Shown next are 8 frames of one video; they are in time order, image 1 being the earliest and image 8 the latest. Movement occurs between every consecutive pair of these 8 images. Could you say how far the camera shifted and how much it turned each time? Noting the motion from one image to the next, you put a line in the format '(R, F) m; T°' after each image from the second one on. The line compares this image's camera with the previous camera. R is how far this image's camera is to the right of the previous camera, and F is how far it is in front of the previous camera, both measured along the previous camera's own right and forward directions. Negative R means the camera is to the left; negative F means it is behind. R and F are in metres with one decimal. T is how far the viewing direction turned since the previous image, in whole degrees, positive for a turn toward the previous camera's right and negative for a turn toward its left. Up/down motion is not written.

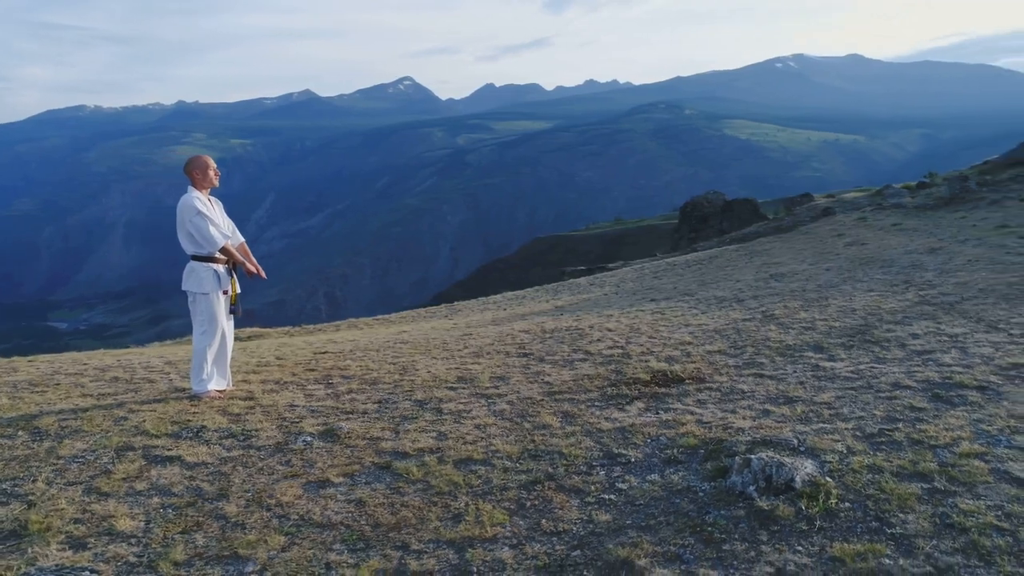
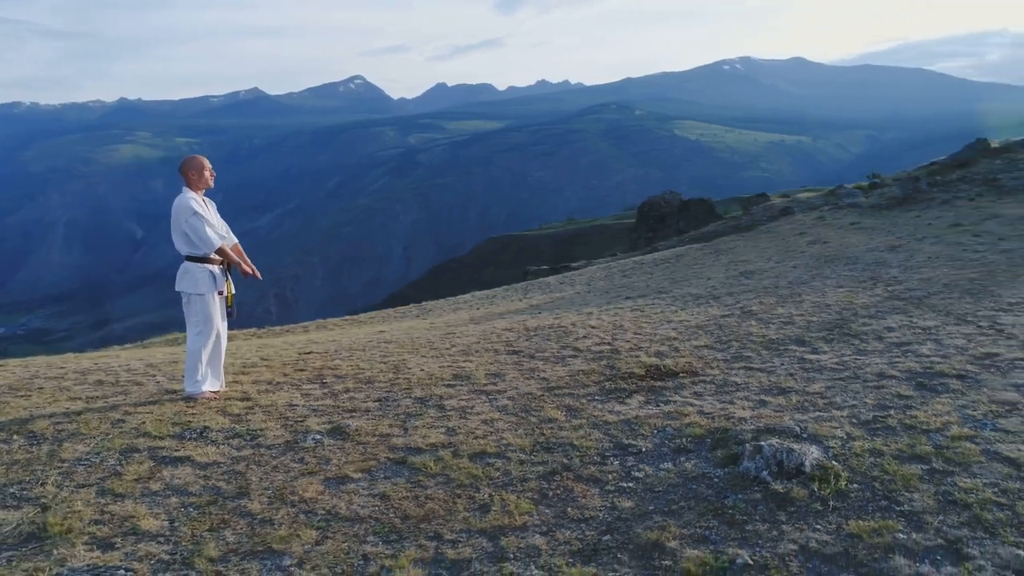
(-0.5, -0.2) m; +3°
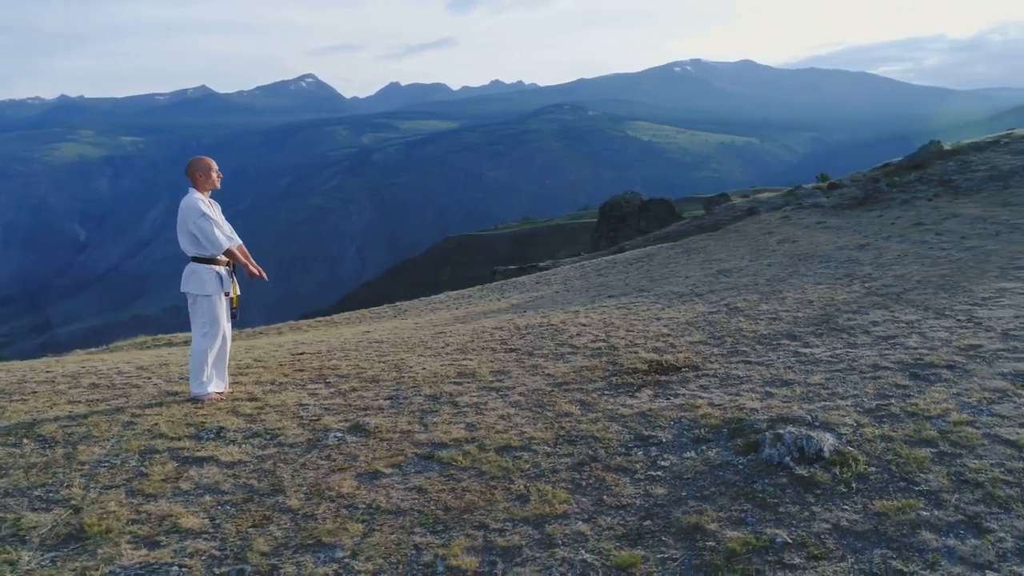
(-0.5, -0.2) m; +3°
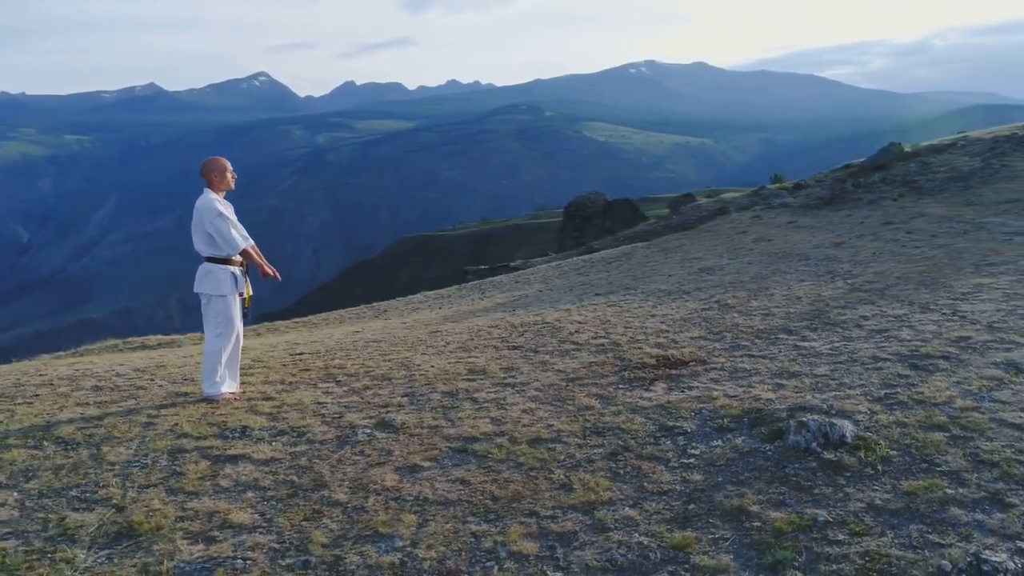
(-0.6, -0.2) m; +3°
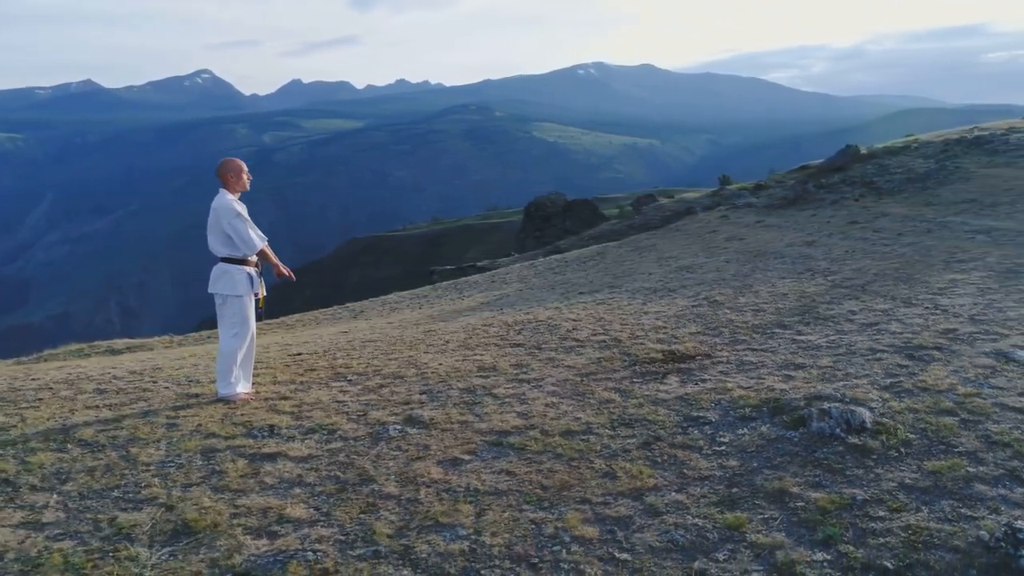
(-0.7, -0.2) m; +4°
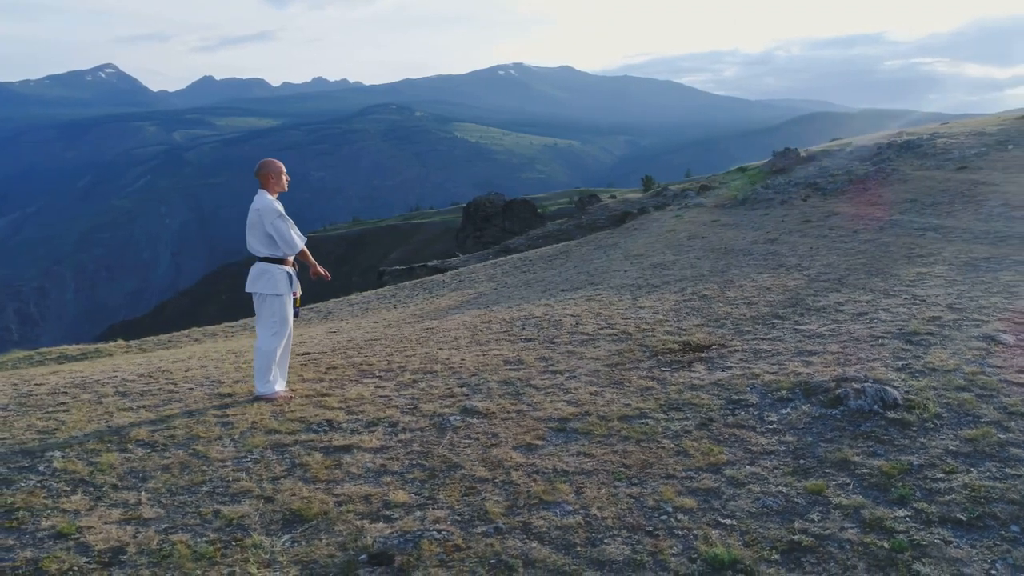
(-1.2, -0.3) m; +6°
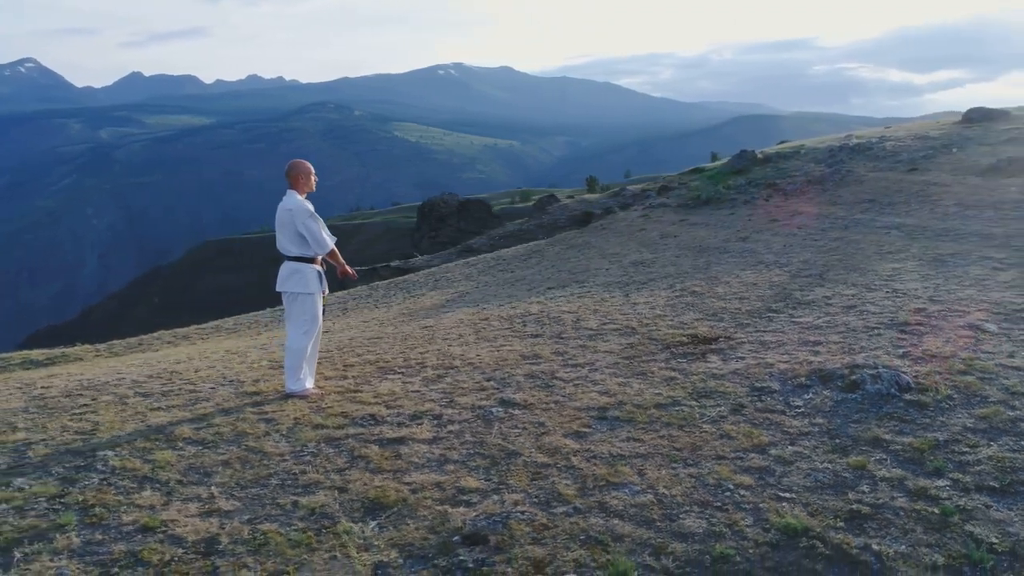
(-0.9, -0.3) m; +4°
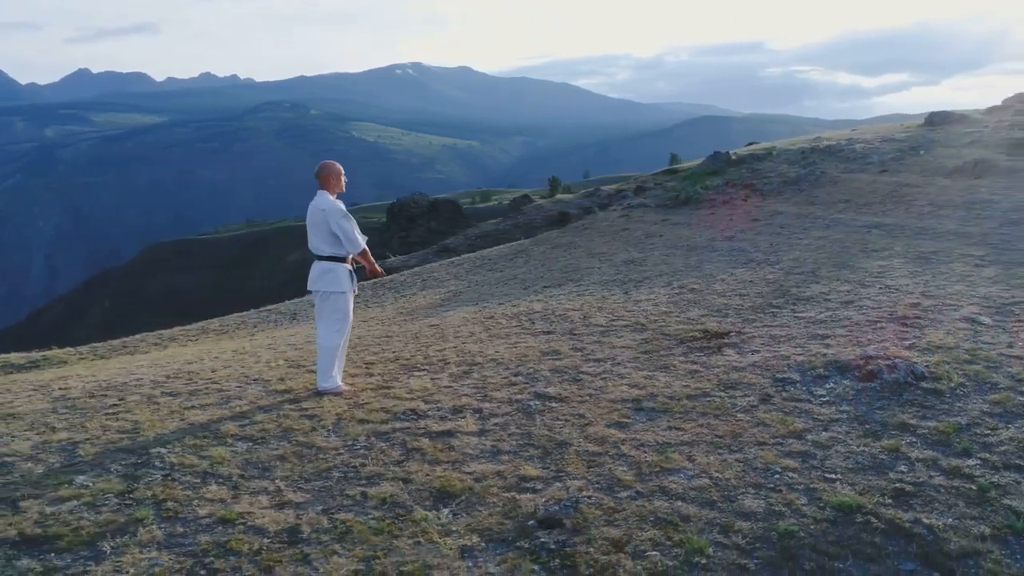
(-0.8, -0.2) m; +3°
